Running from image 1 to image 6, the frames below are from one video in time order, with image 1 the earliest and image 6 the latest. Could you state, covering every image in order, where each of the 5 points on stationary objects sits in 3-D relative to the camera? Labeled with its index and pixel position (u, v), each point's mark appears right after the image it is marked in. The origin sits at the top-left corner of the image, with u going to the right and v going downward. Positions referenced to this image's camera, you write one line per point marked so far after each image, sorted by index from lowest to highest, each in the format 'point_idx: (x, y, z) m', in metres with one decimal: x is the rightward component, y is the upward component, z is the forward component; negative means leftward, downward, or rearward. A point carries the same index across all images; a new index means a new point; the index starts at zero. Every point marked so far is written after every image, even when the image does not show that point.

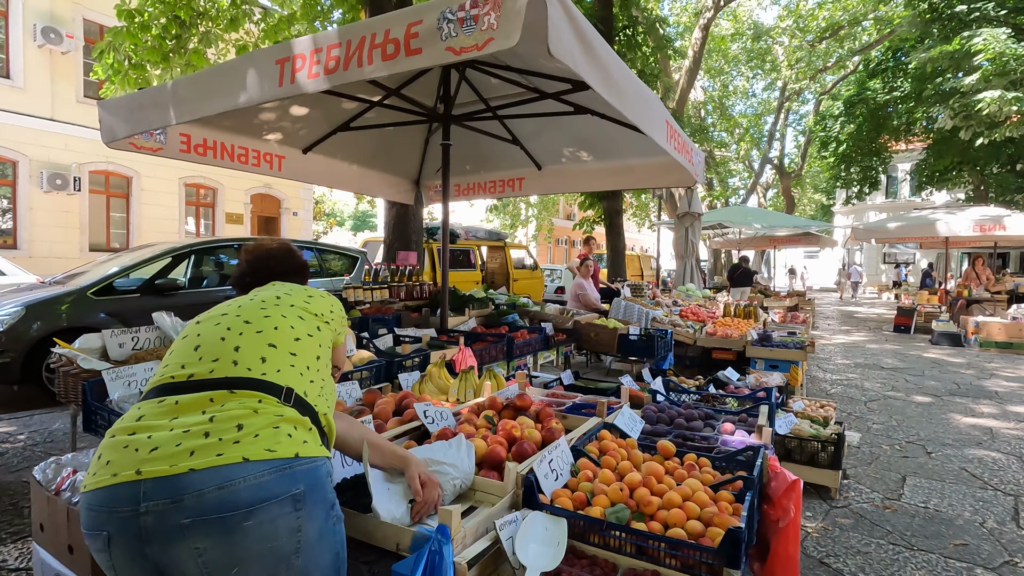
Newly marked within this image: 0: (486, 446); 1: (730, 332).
0: (-0.1, -0.6, +1.9) m
1: (+3.0, -0.6, +7.4) m
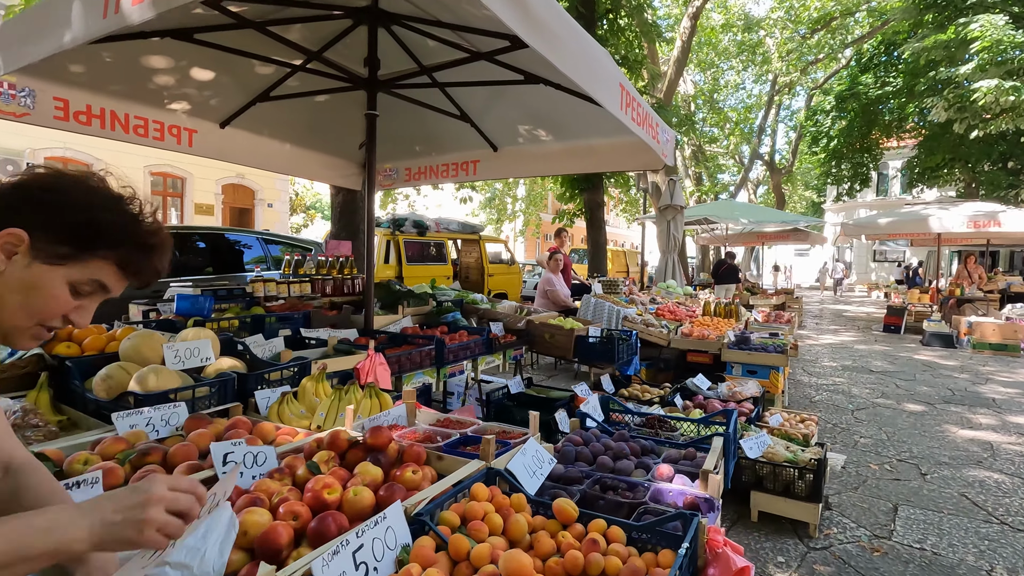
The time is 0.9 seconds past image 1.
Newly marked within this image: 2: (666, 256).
0: (-0.6, -0.6, +1.3) m
1: (+2.5, -0.6, +6.8) m
2: (+3.4, +0.7, +11.9) m
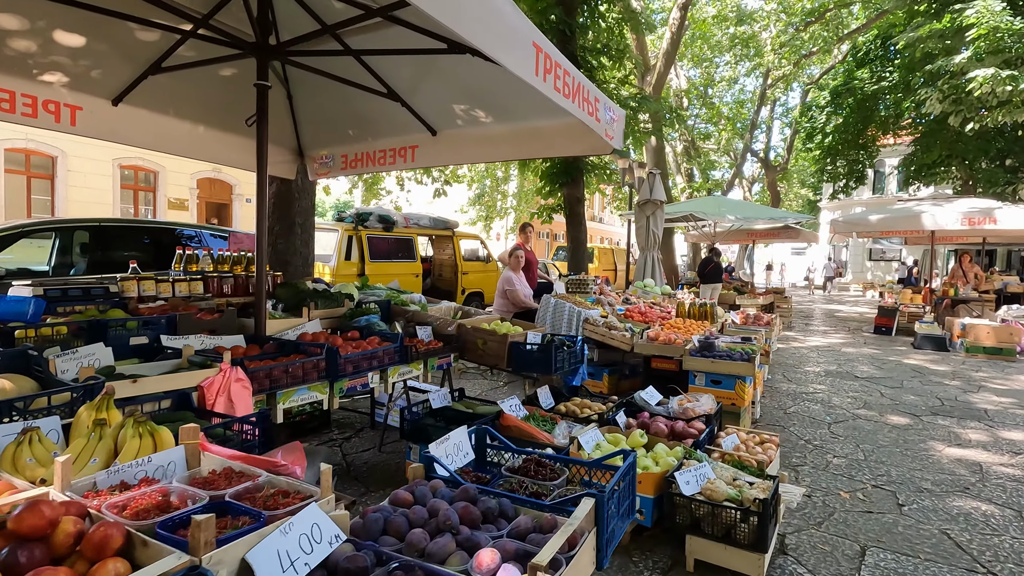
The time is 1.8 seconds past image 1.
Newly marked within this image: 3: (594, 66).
0: (-1.2, -0.6, +0.7) m
1: (+1.9, -0.6, +6.2) m
2: (+2.8, +0.7, +11.3) m
3: (+2.1, +5.8, +13.7) m
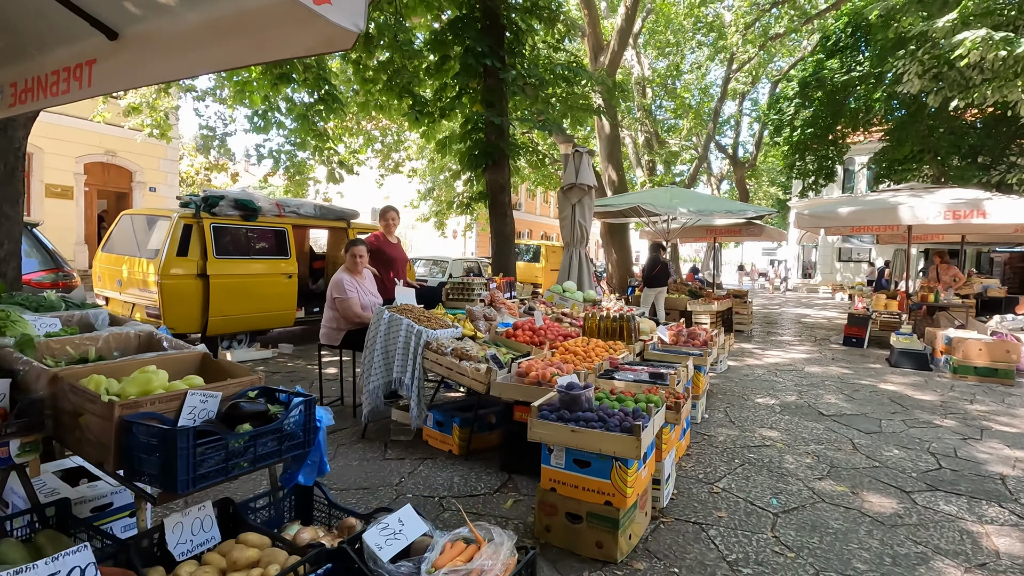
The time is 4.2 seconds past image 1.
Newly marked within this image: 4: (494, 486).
0: (-2.5, -0.6, -1.5) m
1: (+0.3, -0.6, +4.1) m
2: (+1.0, +0.7, +9.3) m
3: (+0.2, +5.7, +11.7) m
4: (-0.1, -1.4, +3.8) m
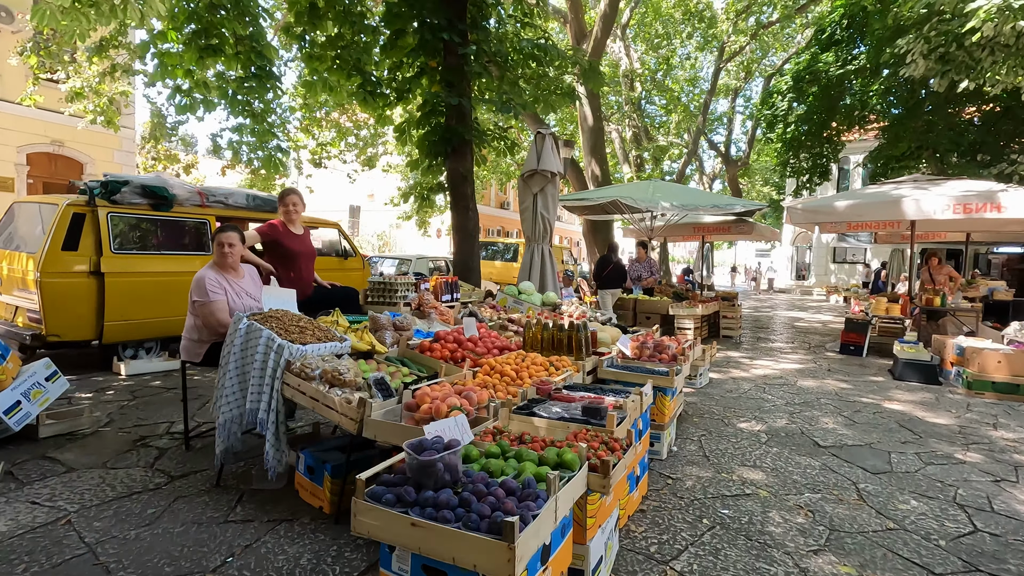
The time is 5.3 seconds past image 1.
0: (-3.1, -0.6, -2.6) m
1: (-0.4, -0.7, +3.0) m
2: (+0.3, +0.6, +8.2) m
3: (-0.5, +5.7, +10.6) m
4: (-0.8, -1.4, +2.7) m
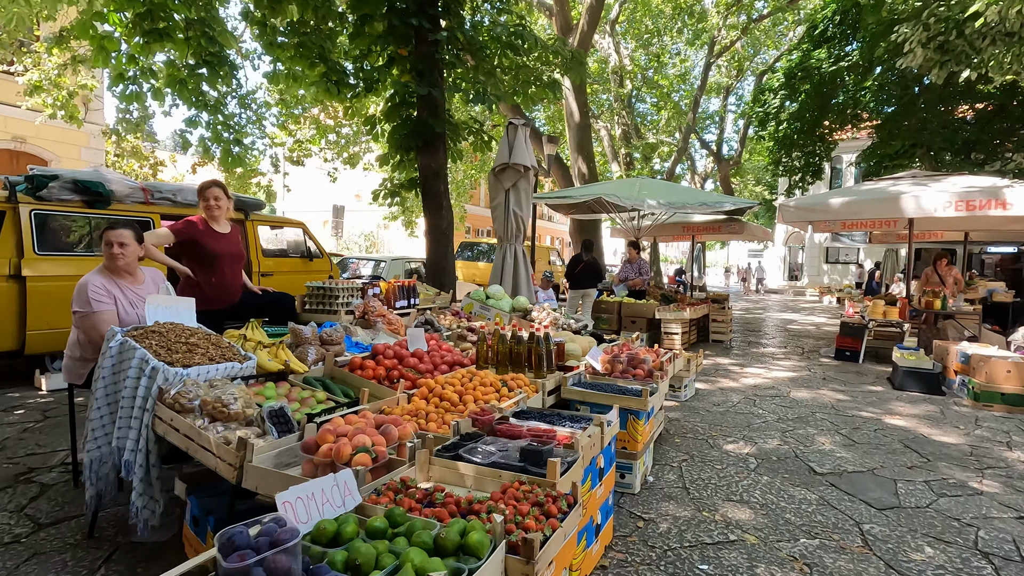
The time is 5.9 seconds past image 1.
0: (-3.4, -0.7, -3.3) m
1: (-0.7, -0.7, +2.4) m
2: (-0.1, +0.6, +7.6) m
3: (-0.9, +5.6, +10.0) m
4: (-1.1, -1.5, +2.1) m
